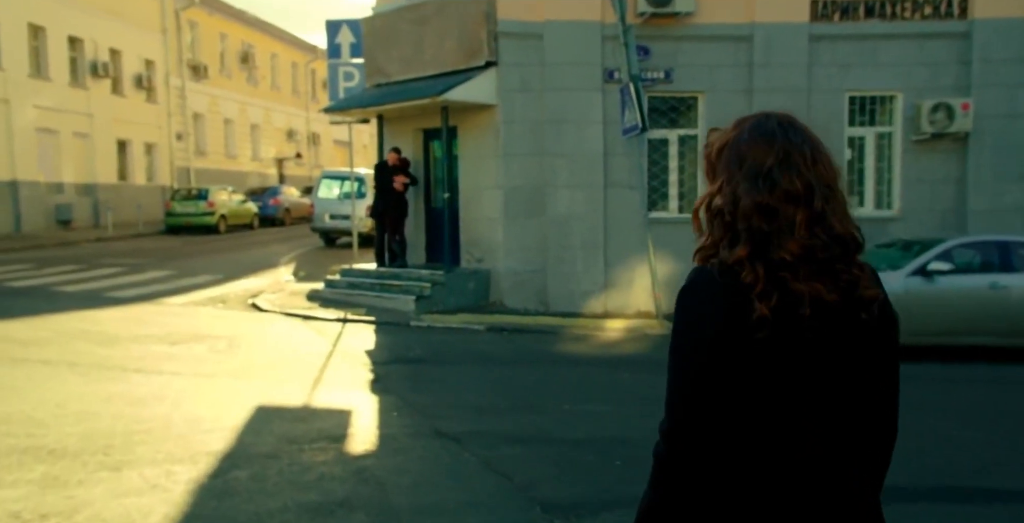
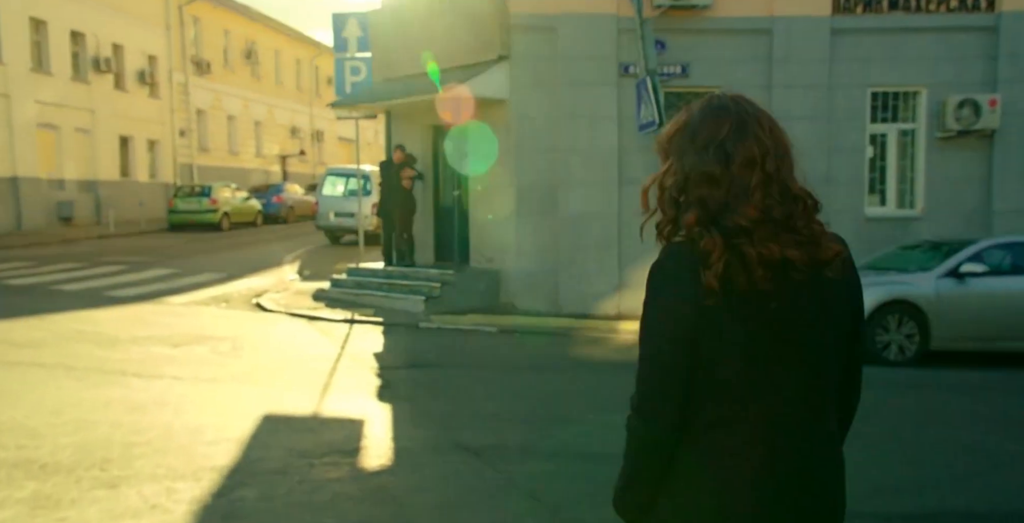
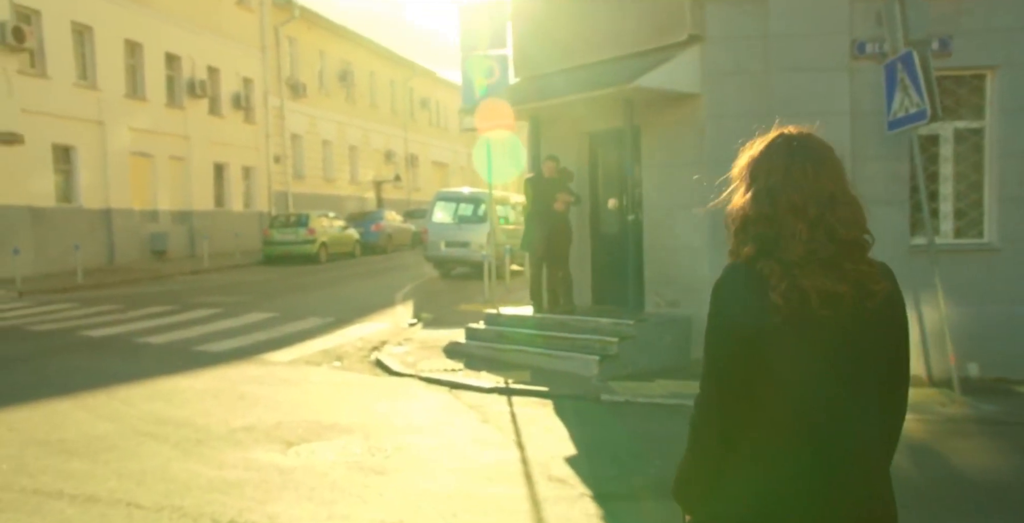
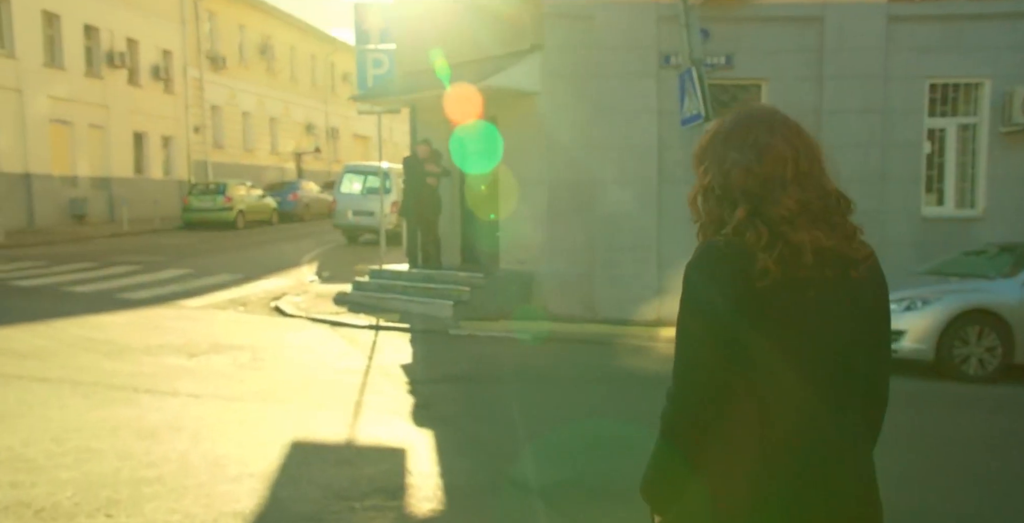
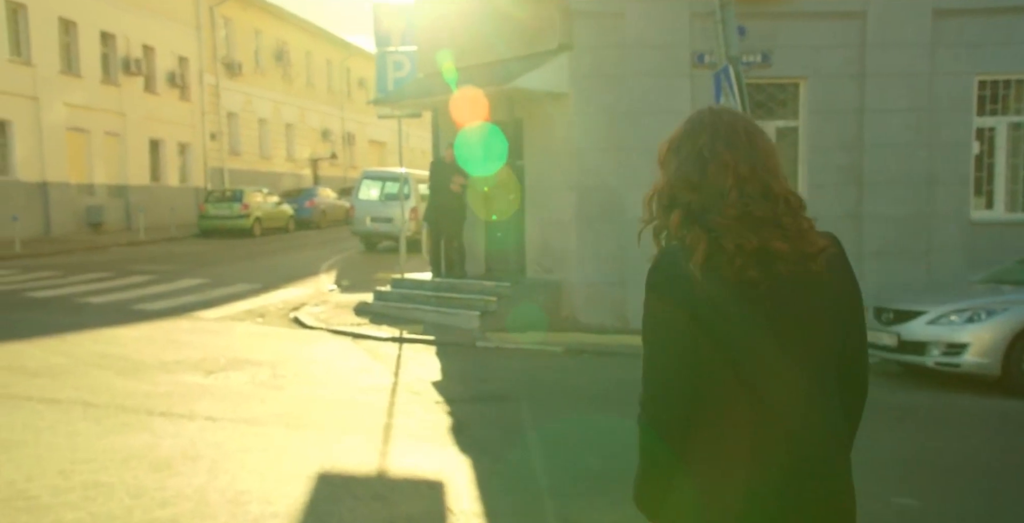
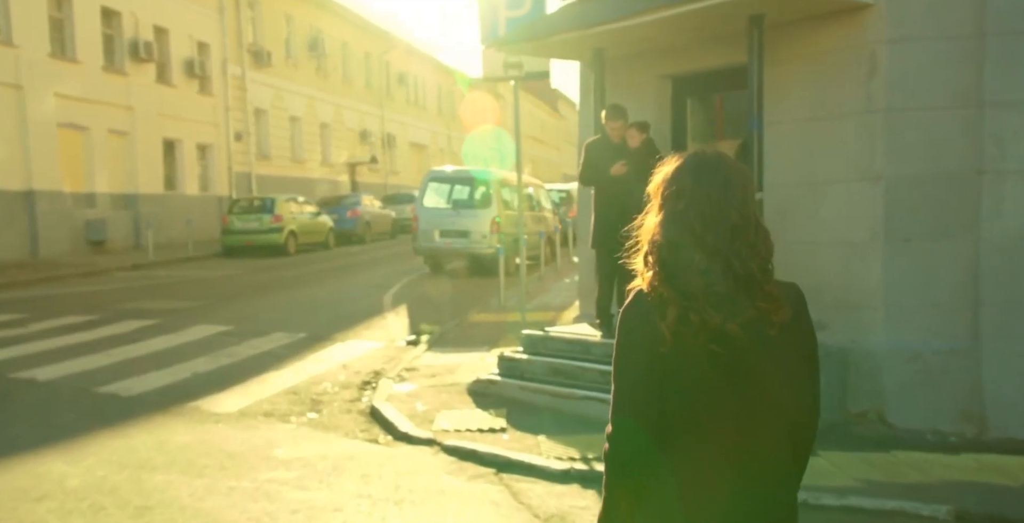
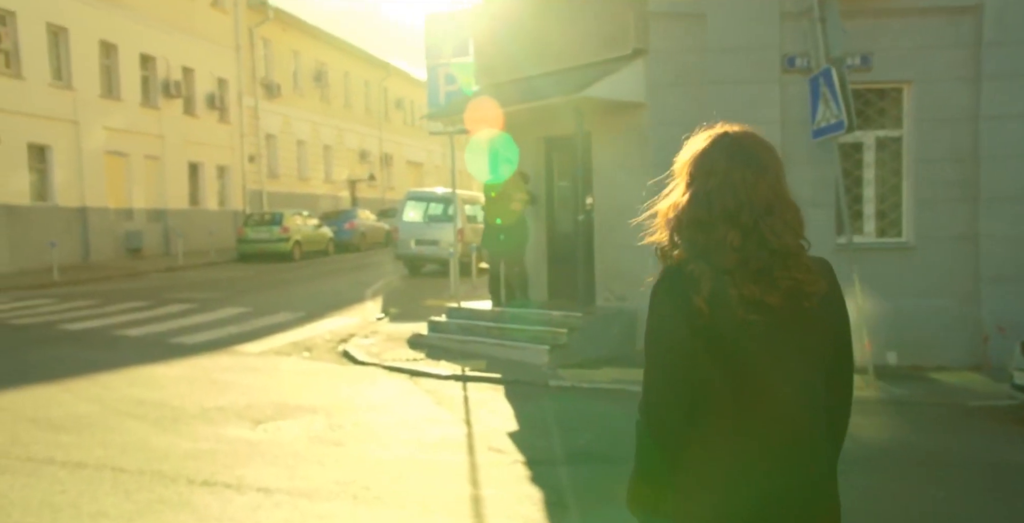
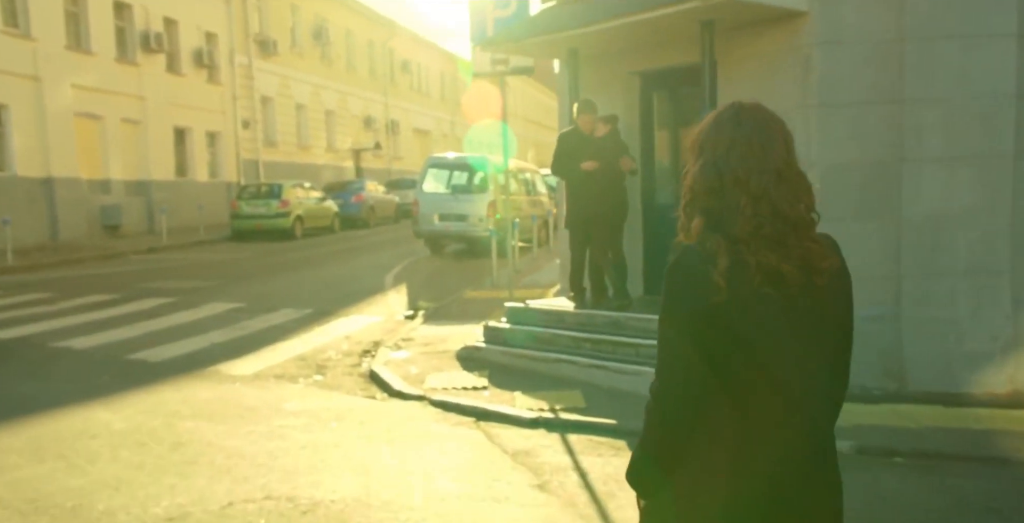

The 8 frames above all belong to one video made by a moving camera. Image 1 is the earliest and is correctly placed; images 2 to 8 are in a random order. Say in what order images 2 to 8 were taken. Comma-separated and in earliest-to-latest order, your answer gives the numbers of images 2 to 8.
2, 4, 5, 7, 3, 8, 6
